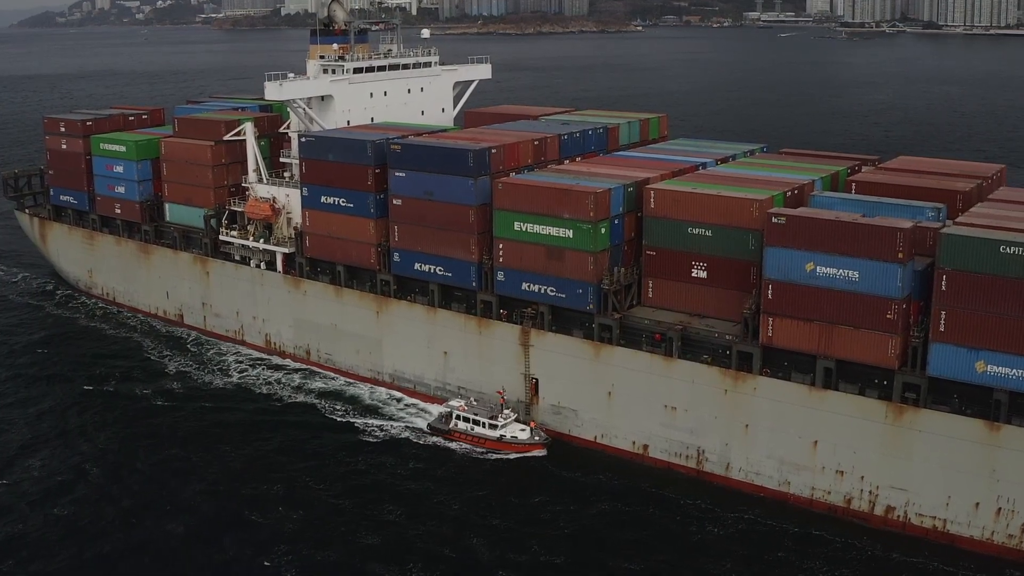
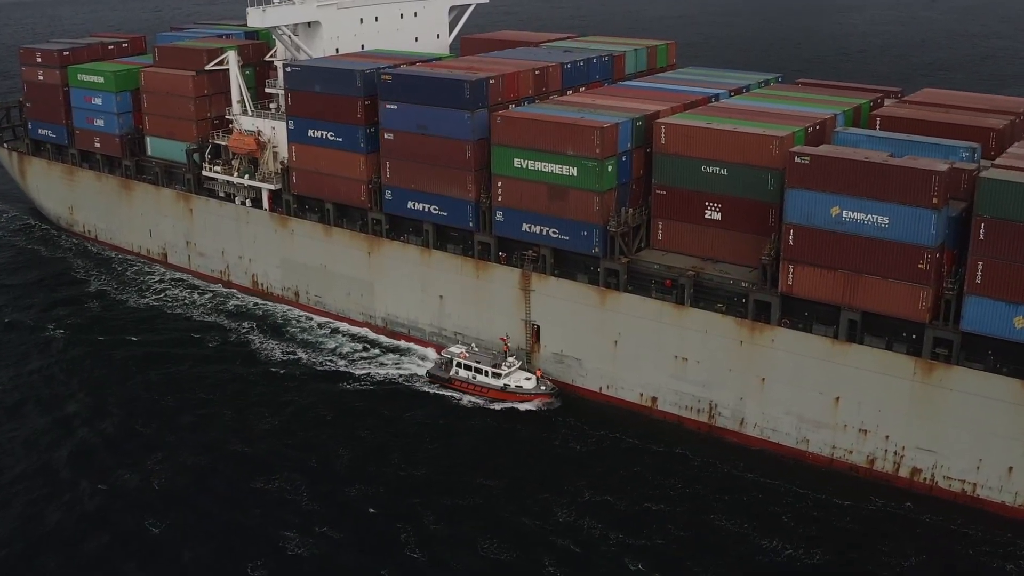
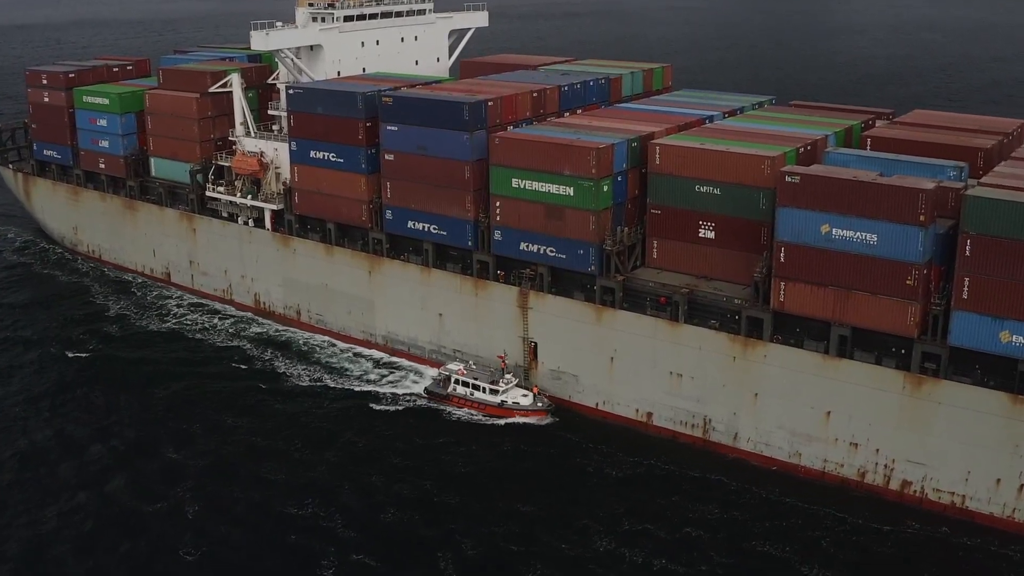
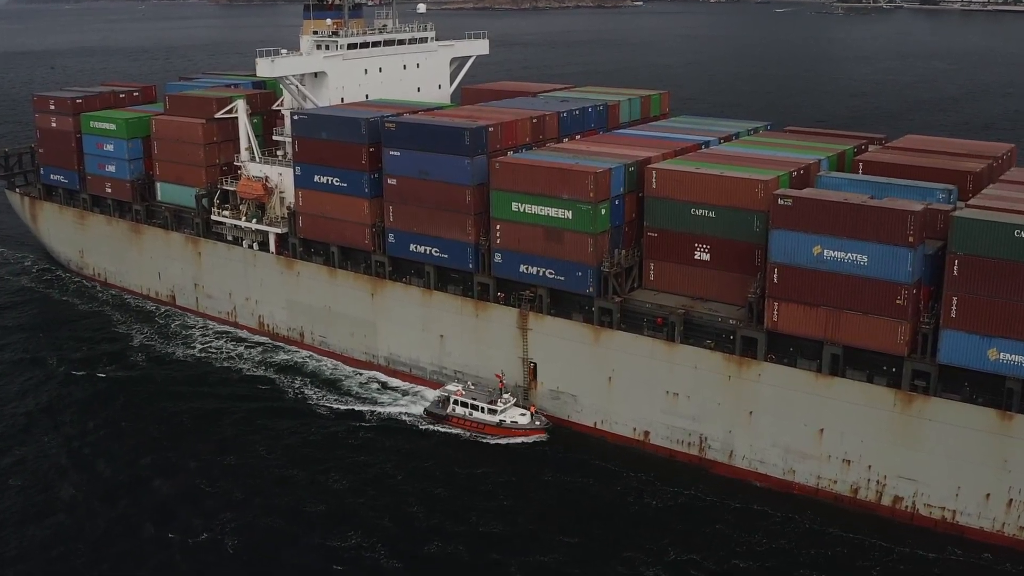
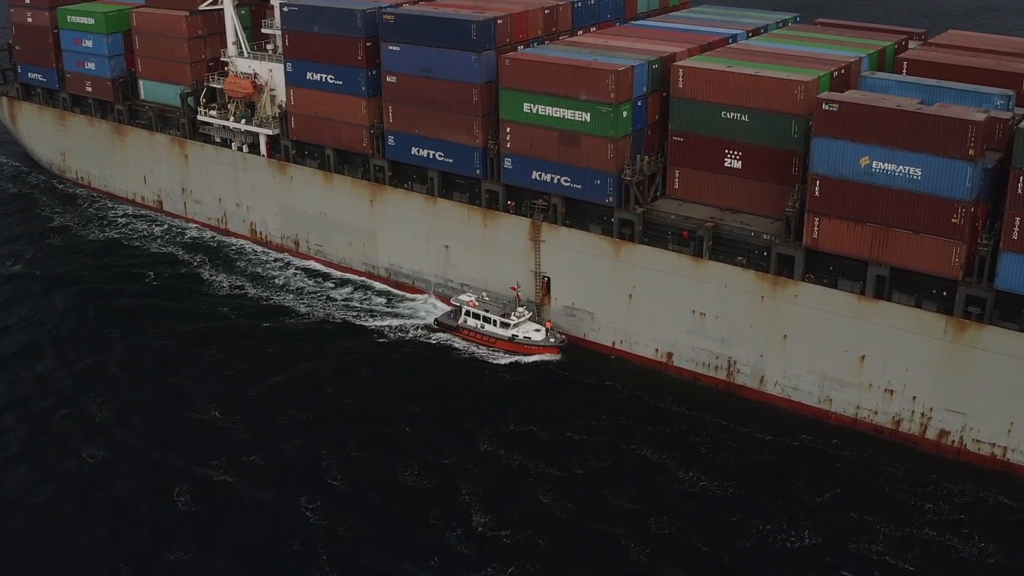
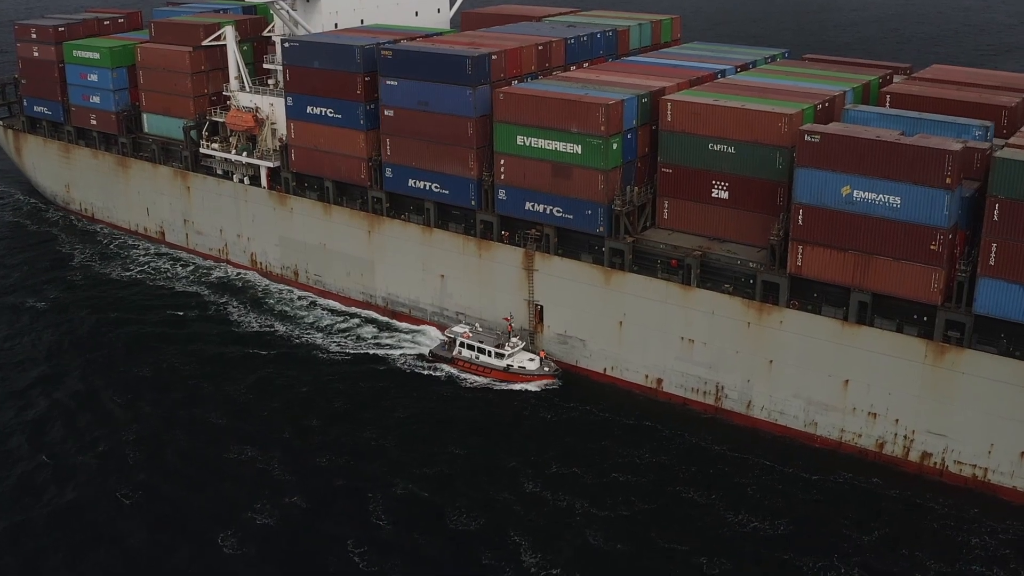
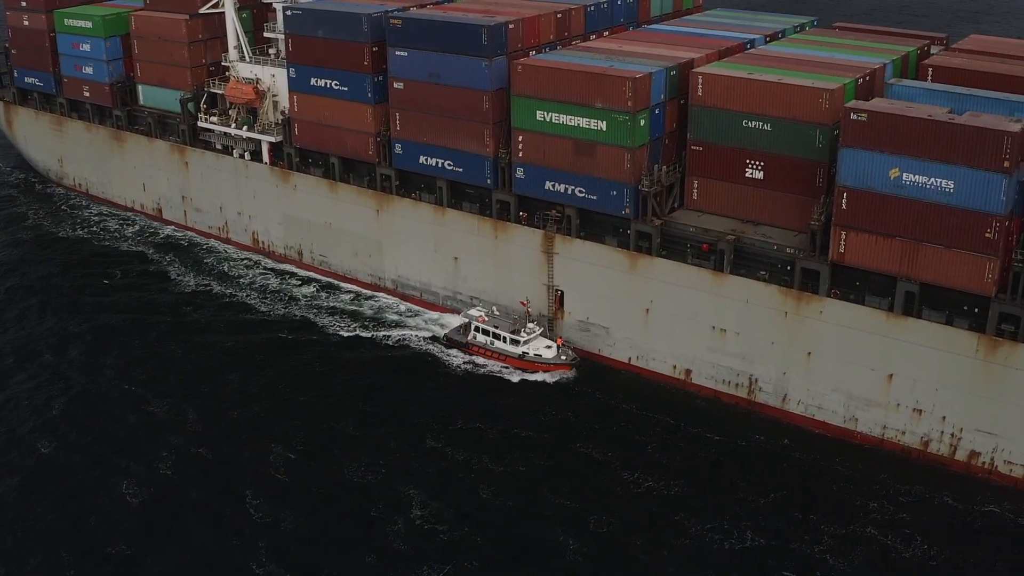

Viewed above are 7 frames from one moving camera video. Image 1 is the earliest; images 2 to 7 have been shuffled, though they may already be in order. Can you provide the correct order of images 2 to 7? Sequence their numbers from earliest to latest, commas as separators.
4, 3, 2, 6, 5, 7
